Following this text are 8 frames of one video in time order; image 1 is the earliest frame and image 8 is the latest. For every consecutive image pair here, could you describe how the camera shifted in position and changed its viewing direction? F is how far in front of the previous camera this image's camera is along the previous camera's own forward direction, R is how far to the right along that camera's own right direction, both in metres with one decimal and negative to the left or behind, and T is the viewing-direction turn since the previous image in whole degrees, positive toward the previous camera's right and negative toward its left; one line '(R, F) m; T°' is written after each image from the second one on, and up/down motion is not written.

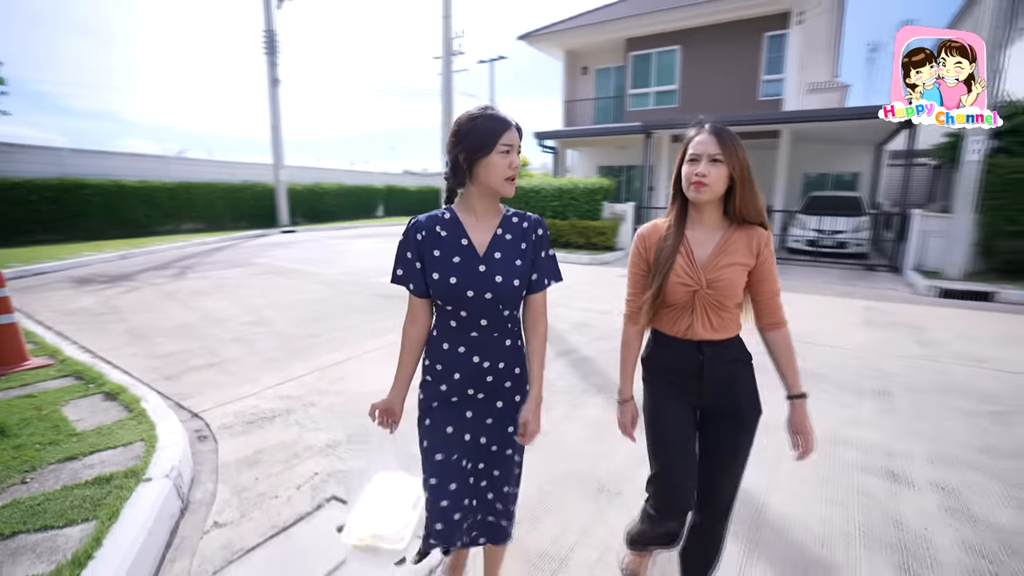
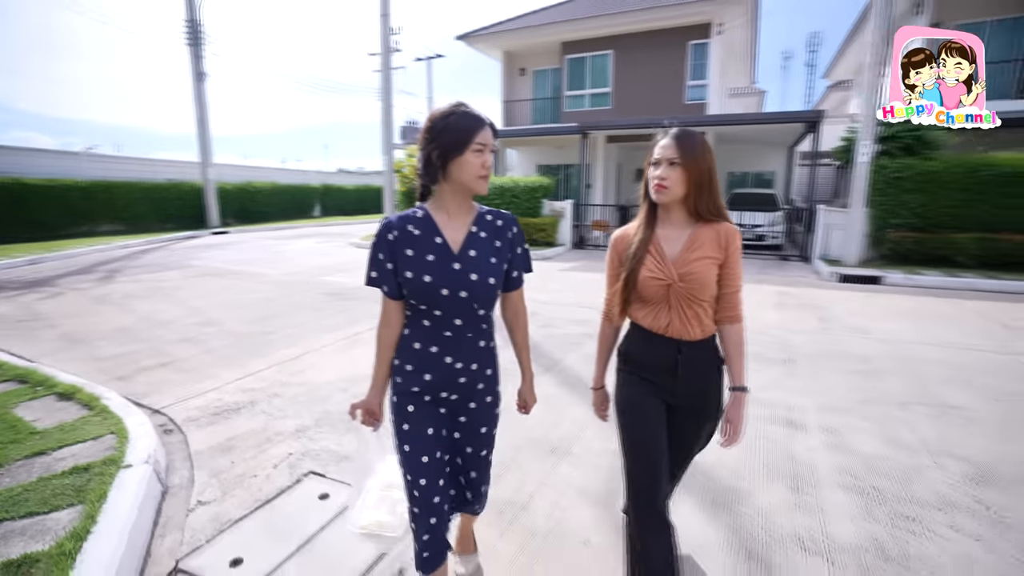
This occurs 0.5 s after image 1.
(-0.1, -0.3) m; +7°
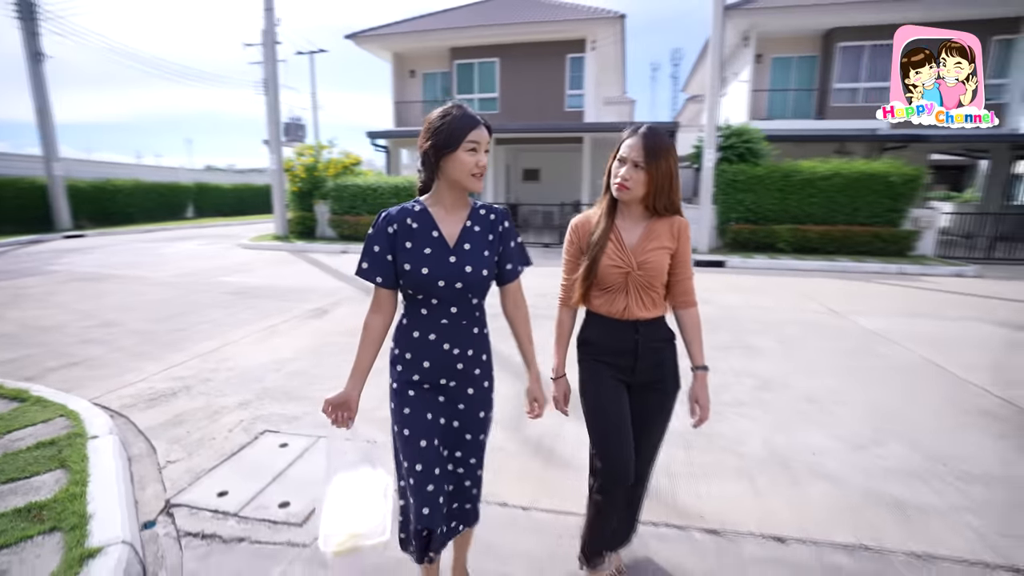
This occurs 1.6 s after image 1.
(-0.2, -0.7) m; +12°
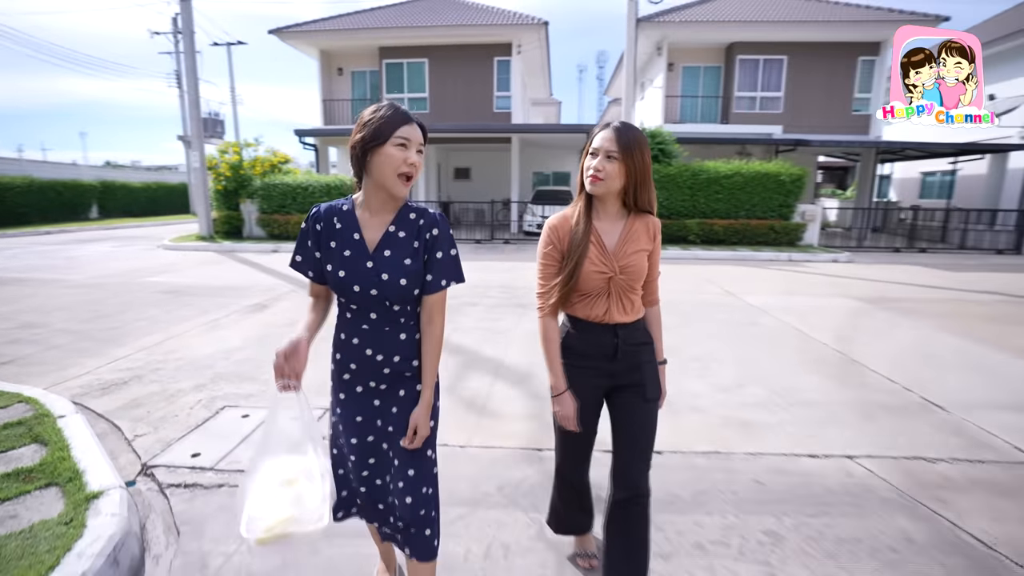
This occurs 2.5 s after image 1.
(0.0, -0.6) m; +7°
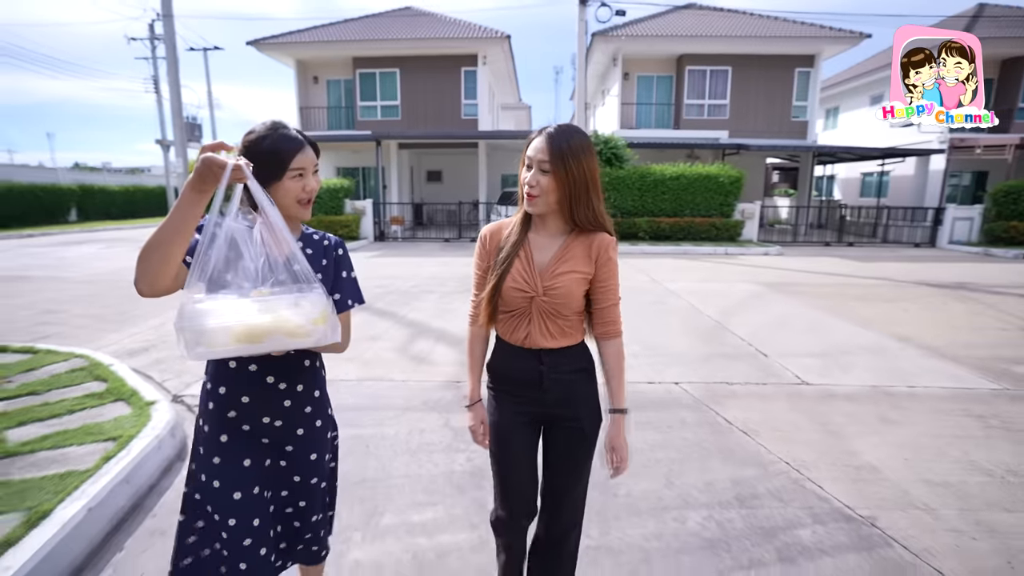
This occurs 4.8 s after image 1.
(+0.5, -1.2) m; +2°
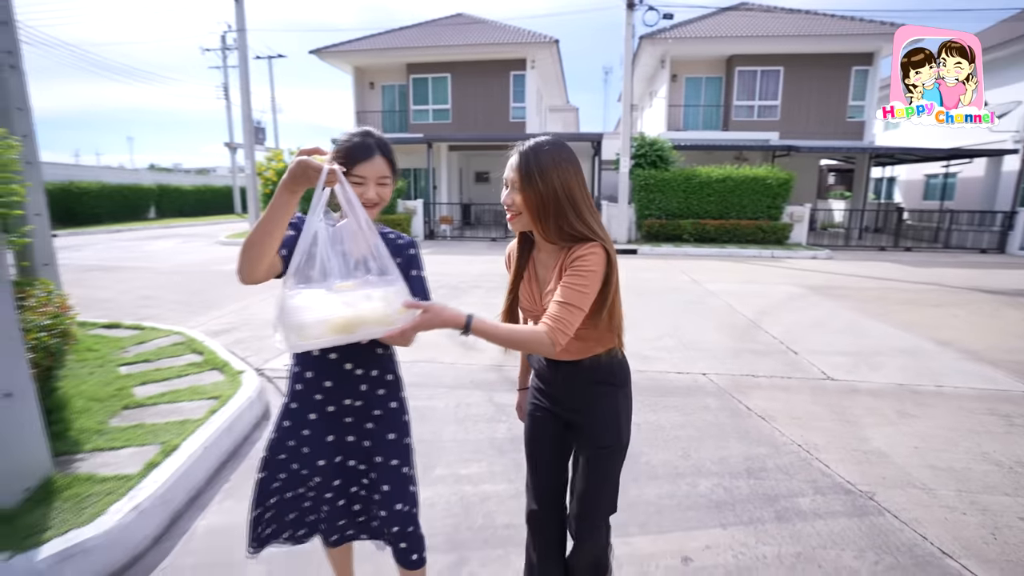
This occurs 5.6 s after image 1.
(0.0, -0.4) m; -5°
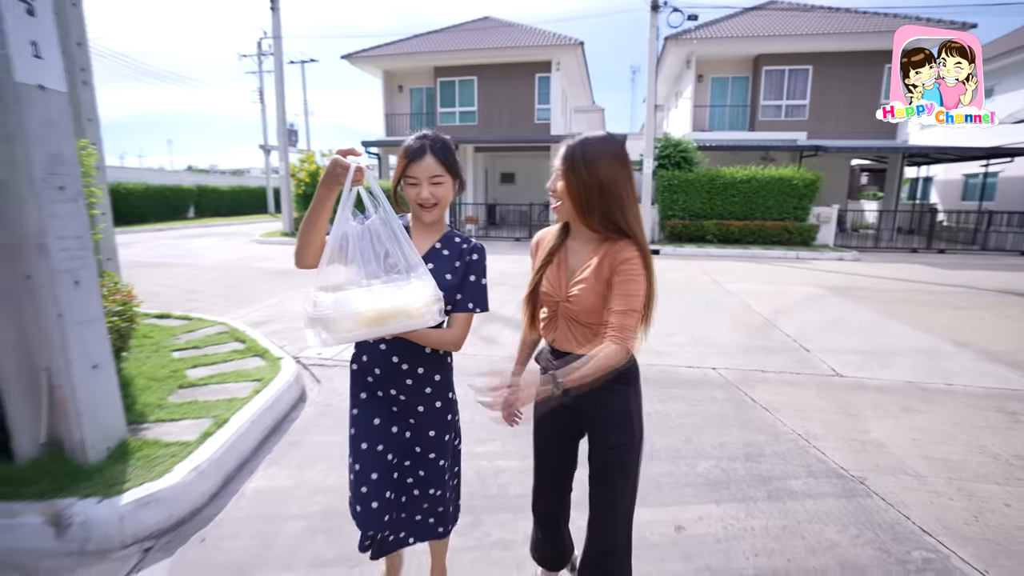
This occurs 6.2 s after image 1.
(+0.1, -0.3) m; -3°
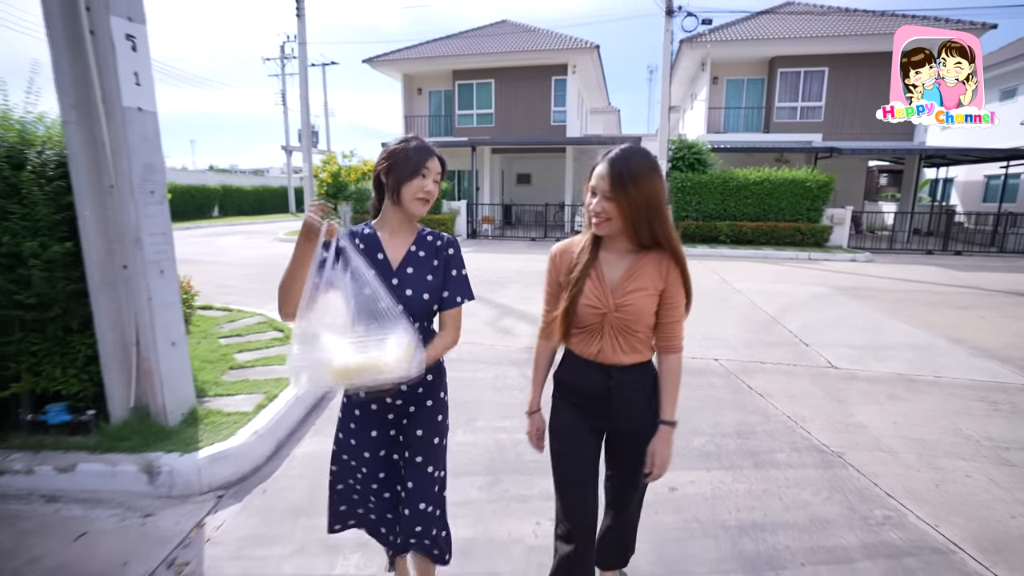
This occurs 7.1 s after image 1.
(0.0, -0.4) m; -2°
